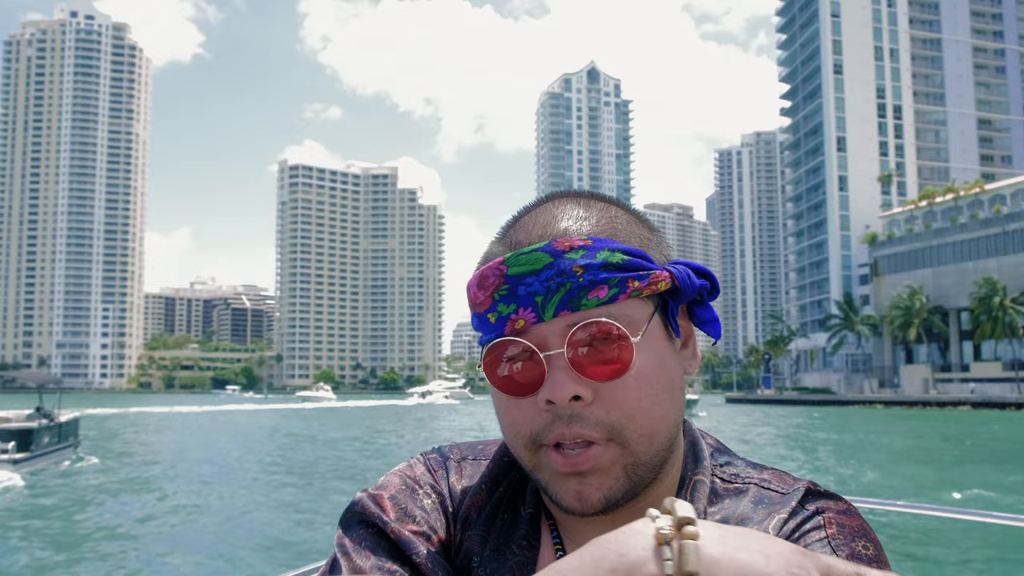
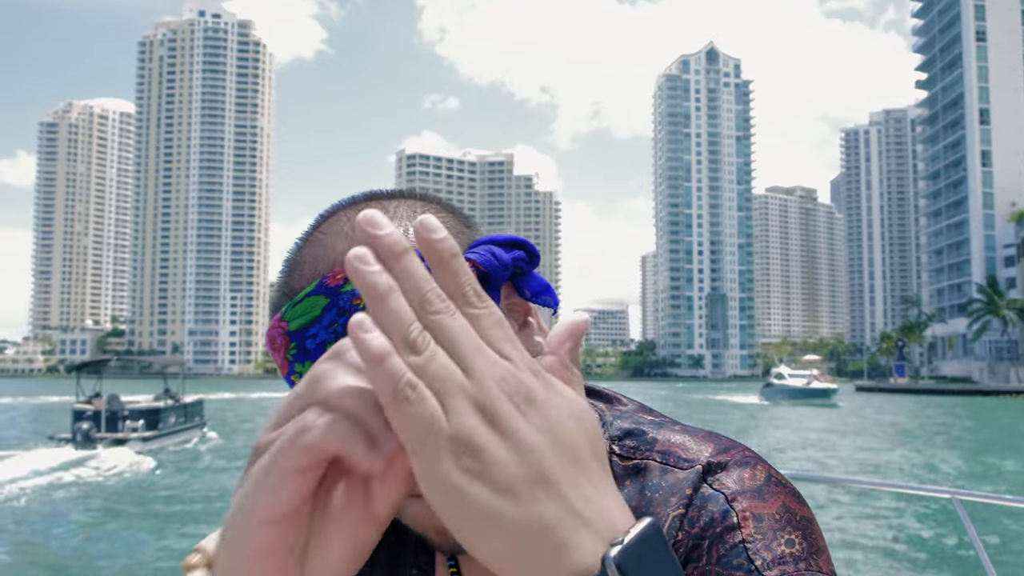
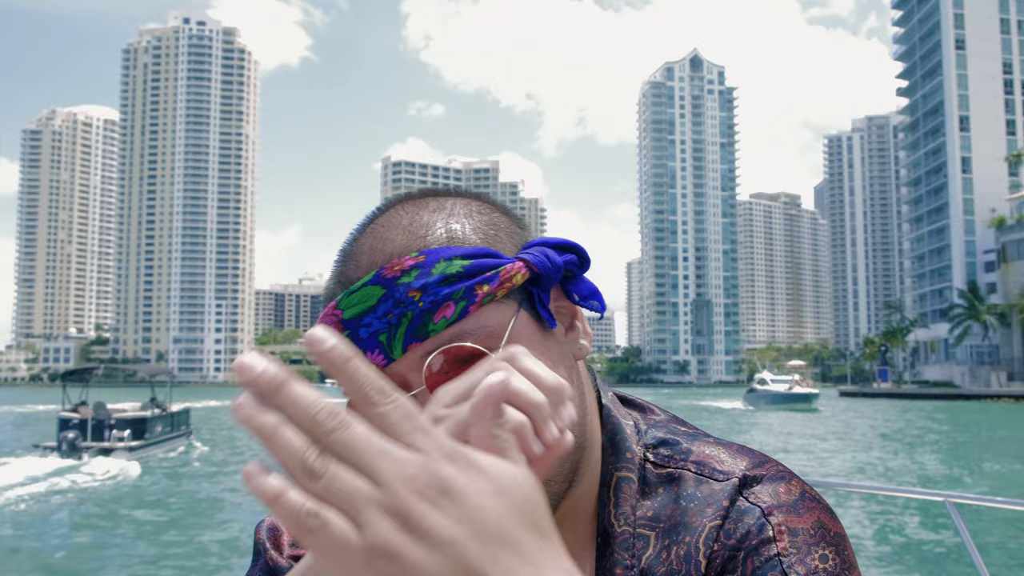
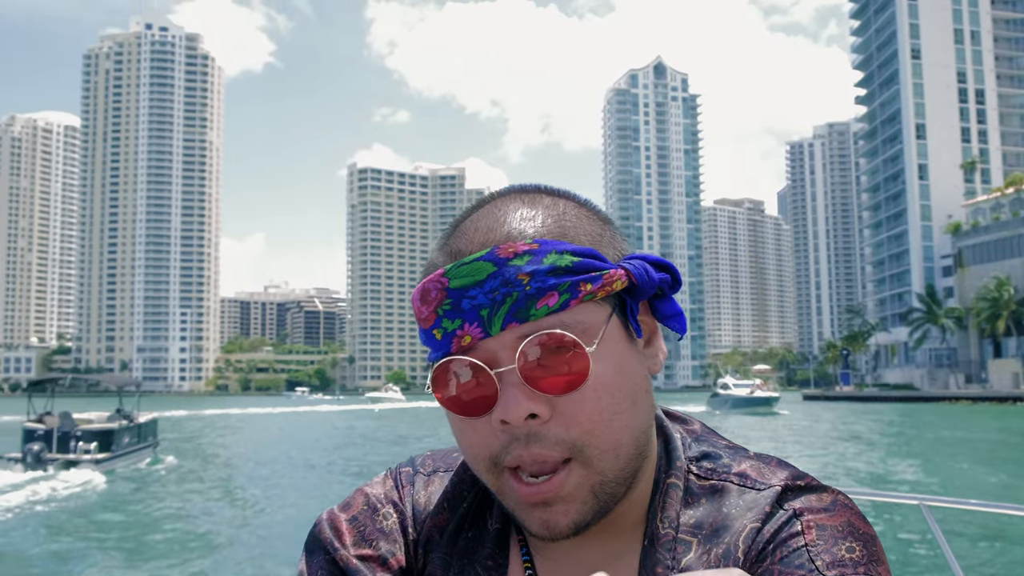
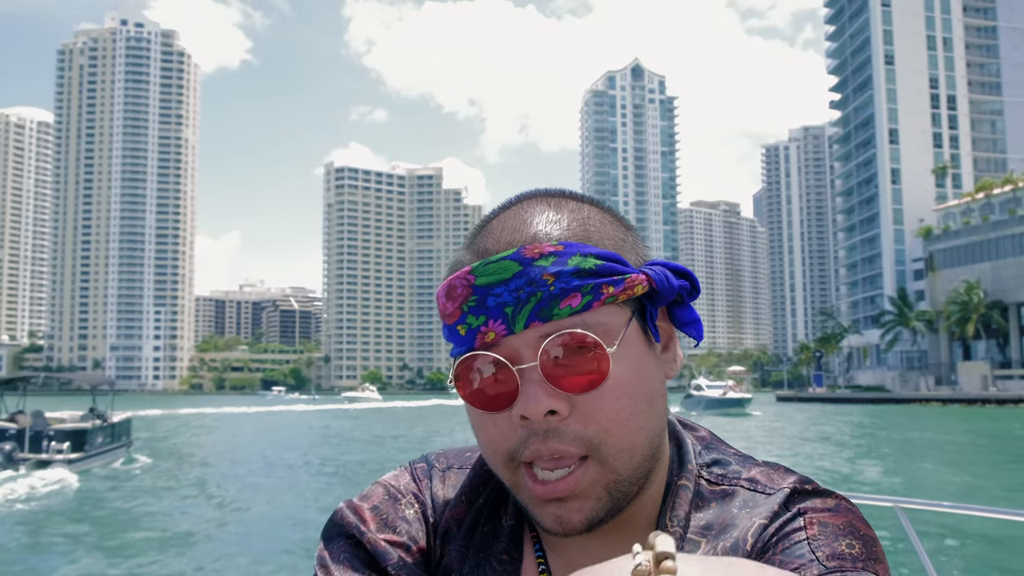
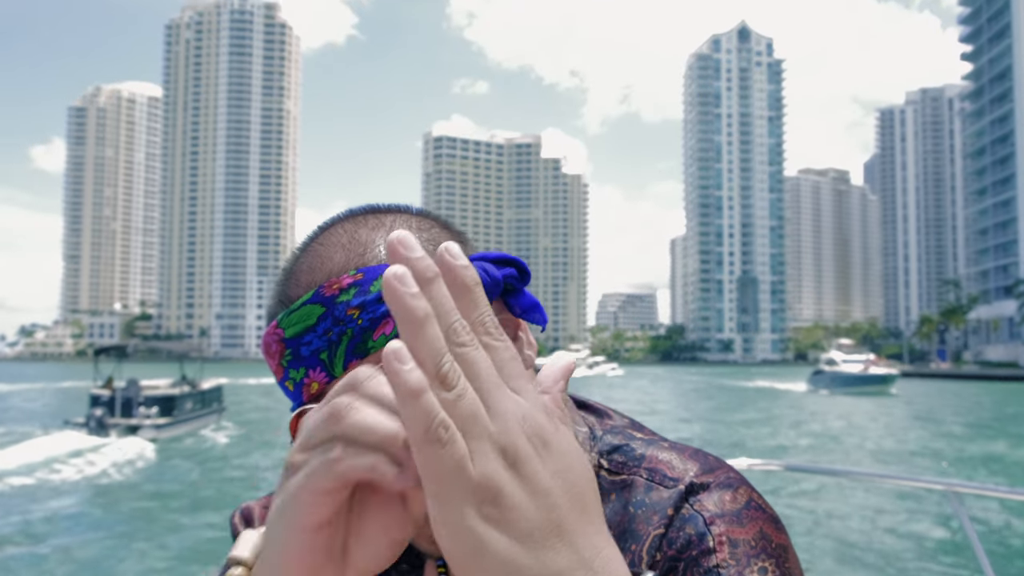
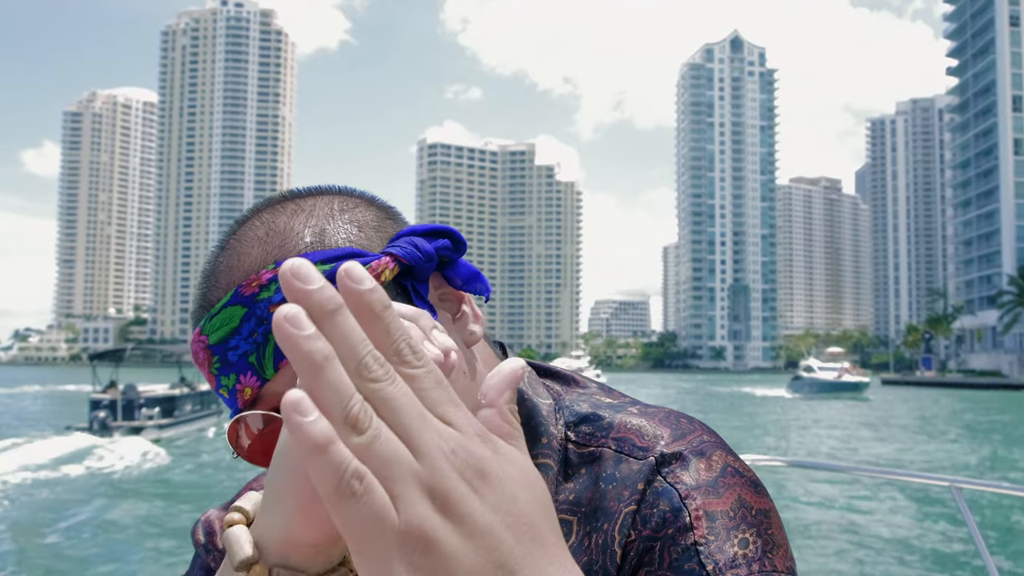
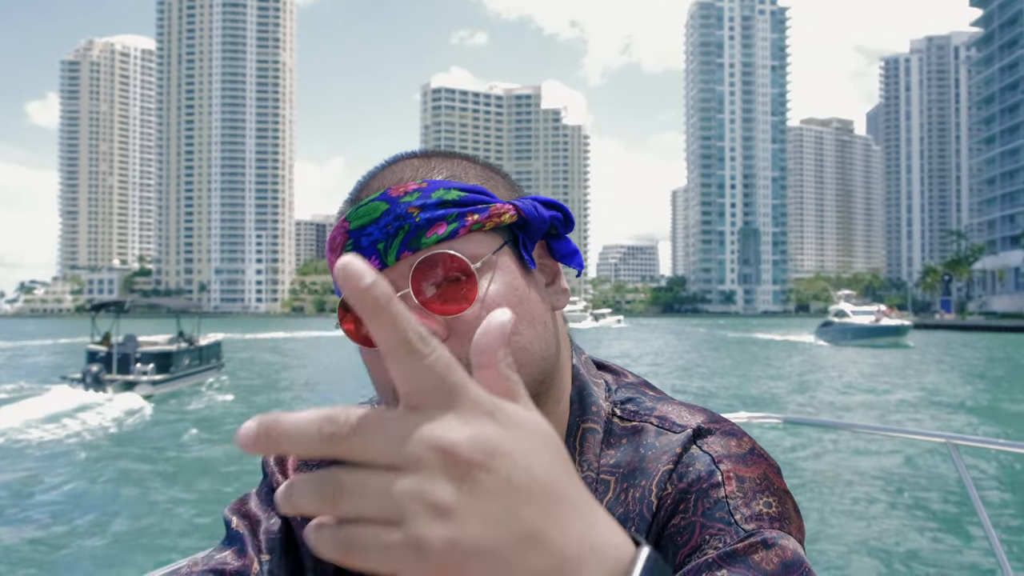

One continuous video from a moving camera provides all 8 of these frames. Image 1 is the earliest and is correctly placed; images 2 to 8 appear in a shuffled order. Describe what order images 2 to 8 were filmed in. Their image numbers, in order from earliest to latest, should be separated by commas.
5, 4, 3, 2, 7, 6, 8
